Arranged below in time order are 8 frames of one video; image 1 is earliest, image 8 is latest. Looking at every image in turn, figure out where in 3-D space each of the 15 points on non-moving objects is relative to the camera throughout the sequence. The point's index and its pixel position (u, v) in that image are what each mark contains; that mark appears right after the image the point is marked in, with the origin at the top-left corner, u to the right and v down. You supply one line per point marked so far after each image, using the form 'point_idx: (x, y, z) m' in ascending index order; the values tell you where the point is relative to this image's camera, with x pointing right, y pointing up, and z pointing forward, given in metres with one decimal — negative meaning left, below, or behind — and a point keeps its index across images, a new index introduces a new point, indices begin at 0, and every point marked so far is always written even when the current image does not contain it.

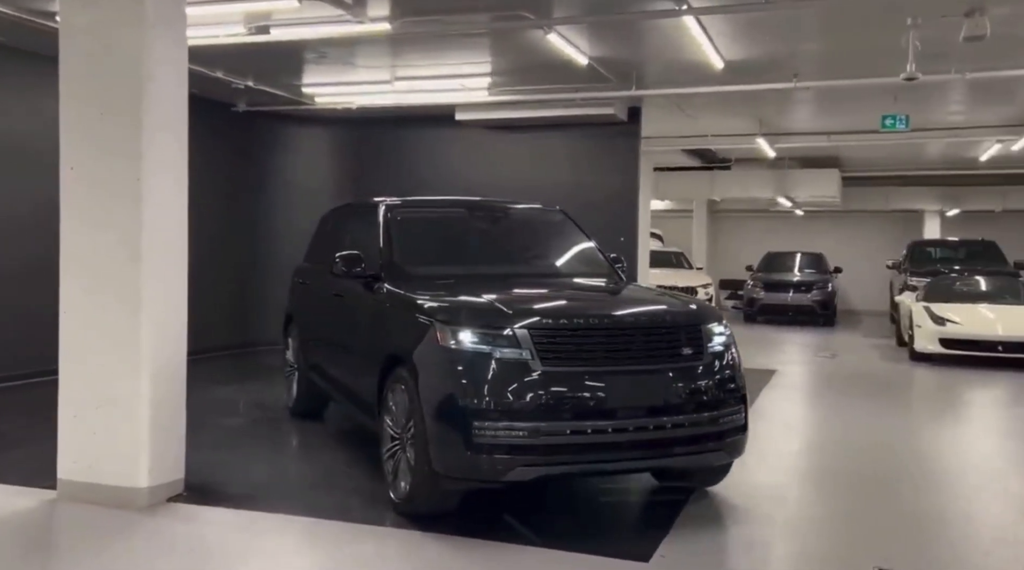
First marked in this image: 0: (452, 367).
0: (-0.3, -0.4, +4.0) m
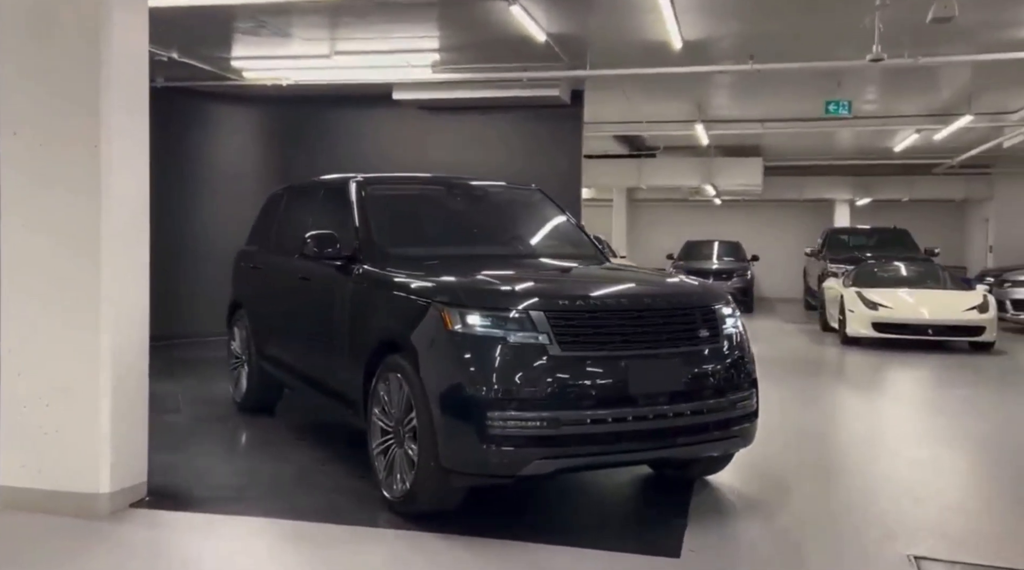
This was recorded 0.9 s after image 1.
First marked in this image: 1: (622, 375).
0: (-0.2, -0.3, +3.7) m
1: (+0.4, -0.4, +3.6) m
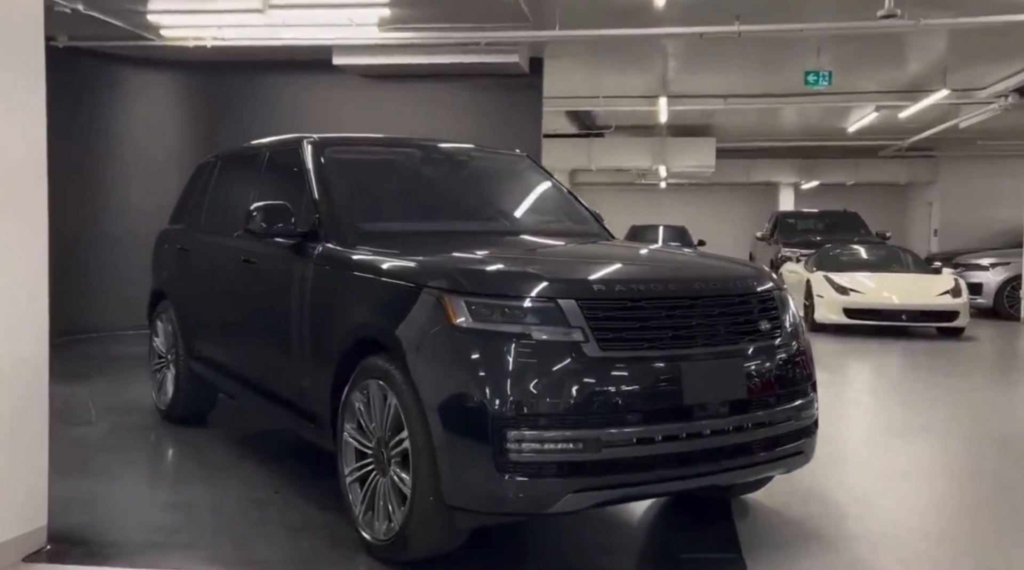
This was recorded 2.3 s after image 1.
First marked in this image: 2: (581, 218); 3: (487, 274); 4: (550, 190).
0: (-0.2, -0.2, +2.8) m
1: (+0.5, -0.3, +2.9) m
2: (+0.4, +0.4, +4.5) m
3: (-0.1, 0.0, +2.9) m
4: (+0.2, +0.5, +4.7) m
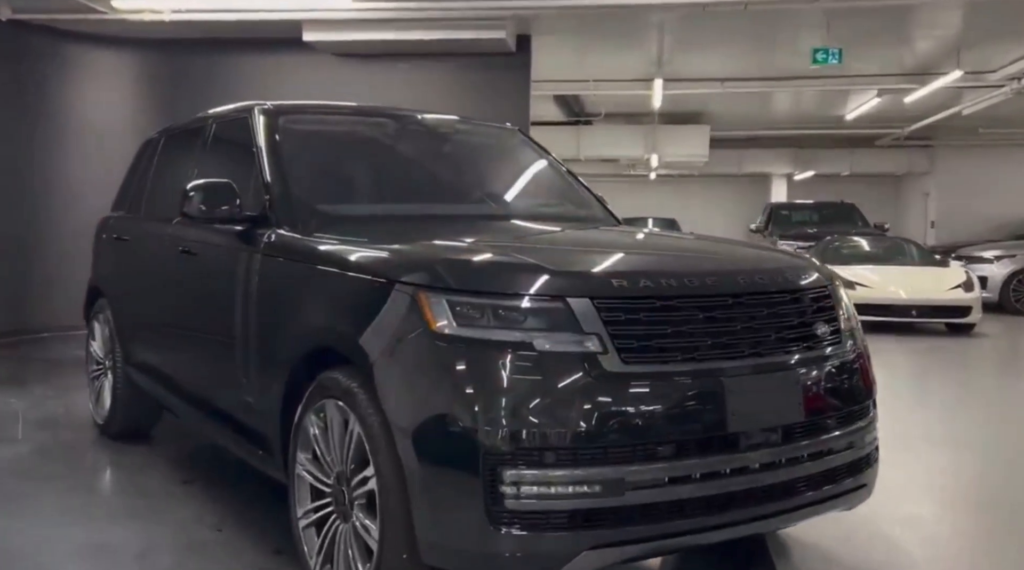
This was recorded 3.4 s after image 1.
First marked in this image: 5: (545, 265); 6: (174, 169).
0: (-0.2, -0.2, +2.2) m
1: (+0.5, -0.3, +2.2) m
2: (+0.3, +0.4, +3.9) m
3: (-0.1, 0.0, +2.3) m
4: (+0.2, +0.6, +4.1) m
5: (+0.1, +0.1, +2.3) m
6: (-1.6, +0.6, +4.1) m
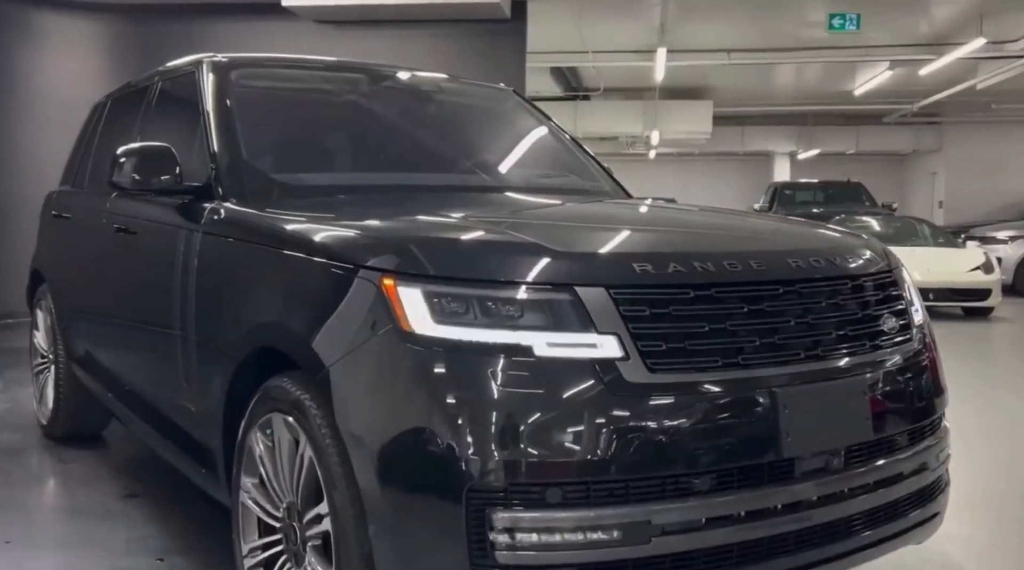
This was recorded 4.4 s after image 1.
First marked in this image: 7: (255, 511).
0: (-0.2, -0.2, +1.7) m
1: (+0.5, -0.3, +1.7) m
2: (+0.3, +0.4, +3.4) m
3: (-0.1, +0.1, +1.8) m
4: (+0.1, +0.6, +3.5) m
5: (+0.1, +0.1, +1.8) m
6: (-1.6, +0.6, +3.6) m
7: (-0.6, -0.5, +2.1) m
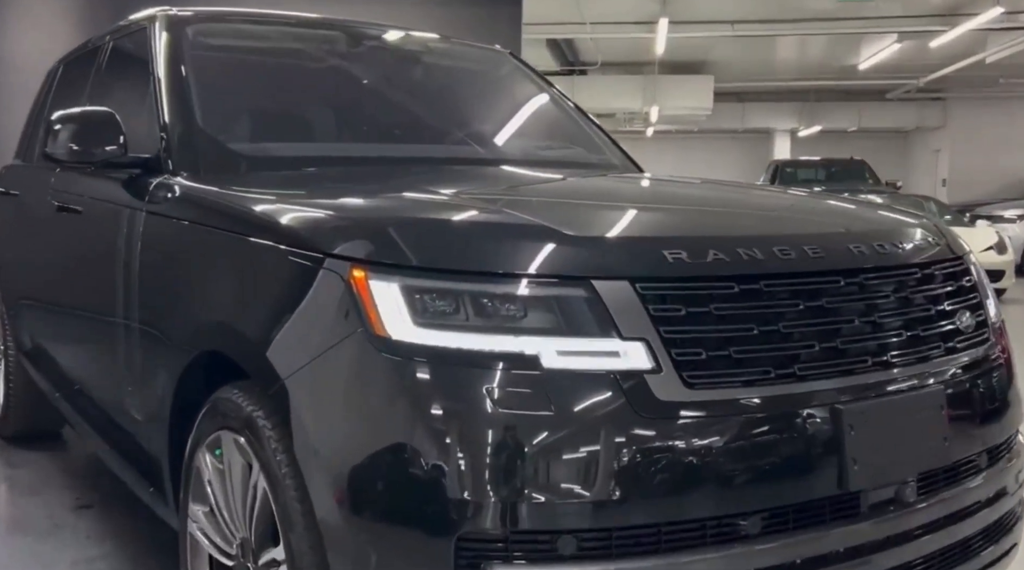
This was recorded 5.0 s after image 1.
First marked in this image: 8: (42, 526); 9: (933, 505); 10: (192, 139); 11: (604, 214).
0: (-0.2, -0.2, +1.3) m
1: (+0.5, -0.3, +1.4) m
2: (+0.3, +0.5, +3.0) m
3: (-0.1, +0.1, +1.5) m
4: (+0.1, +0.7, +3.2) m
5: (+0.1, +0.1, +1.5) m
6: (-1.6, +0.7, +3.2) m
7: (-0.6, -0.5, +1.8) m
8: (-1.5, -0.8, +2.8) m
9: (+0.8, -0.4, +1.6) m
10: (-0.8, +0.4, +2.3) m
11: (+0.2, +0.1, +1.7) m
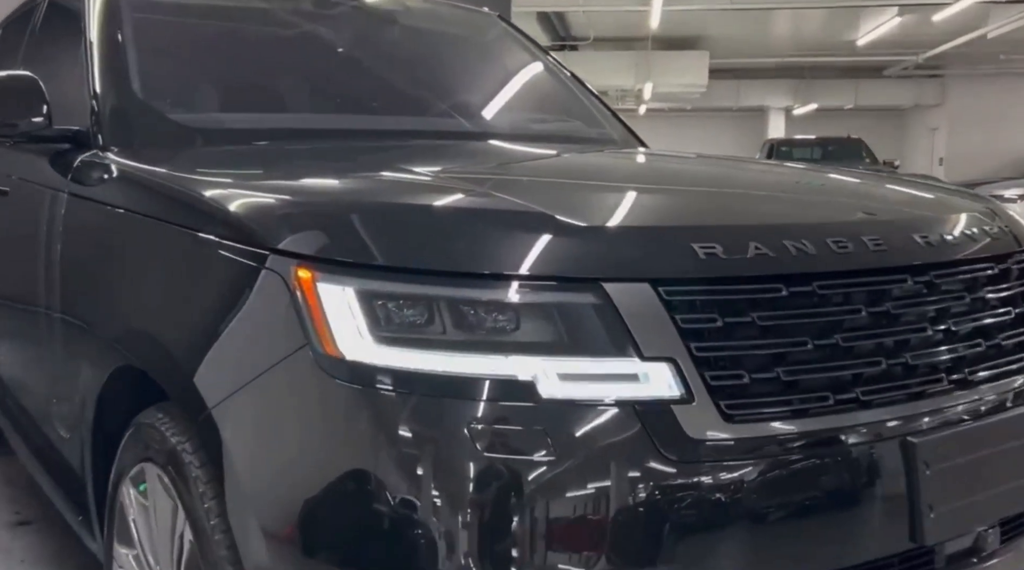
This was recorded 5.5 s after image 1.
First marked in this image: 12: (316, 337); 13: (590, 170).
0: (-0.2, -0.2, +1.0) m
1: (+0.5, -0.3, +1.1) m
2: (+0.3, +0.5, +2.7) m
3: (-0.1, +0.1, +1.2) m
4: (+0.1, +0.7, +2.9) m
5: (+0.1, +0.1, +1.2) m
6: (-1.7, +0.7, +2.9) m
7: (-0.6, -0.5, +1.5) m
8: (-1.5, -0.7, +2.5) m
9: (+0.8, -0.4, +1.3) m
10: (-0.9, +0.4, +2.0) m
11: (+0.2, +0.1, +1.4) m
12: (-0.3, -0.1, +1.1) m
13: (+0.2, +0.2, +1.7) m
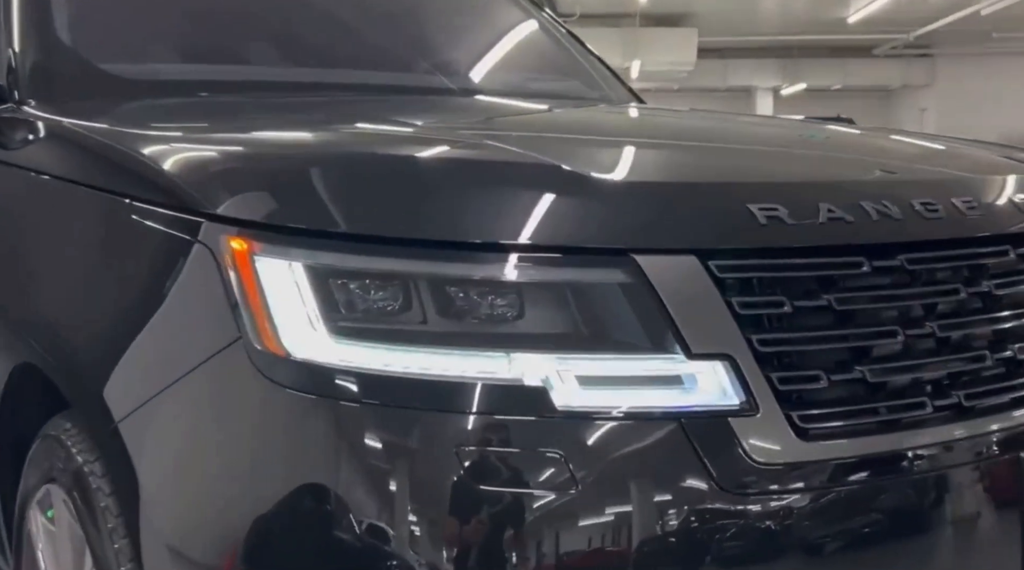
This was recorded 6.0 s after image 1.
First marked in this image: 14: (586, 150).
0: (-0.2, -0.2, +0.8) m
1: (+0.5, -0.2, +0.9) m
2: (+0.2, +0.6, +2.5) m
3: (-0.1, +0.1, +0.9) m
4: (+0.1, +0.8, +2.6) m
5: (+0.1, +0.1, +0.9) m
6: (-1.7, +0.8, +2.6) m
7: (-0.6, -0.5, +1.2) m
8: (-1.6, -0.7, +2.2) m
9: (+0.8, -0.4, +1.1) m
10: (-0.9, +0.4, +1.7) m
11: (+0.2, +0.2, +1.1) m
12: (-0.3, -0.1, +0.8) m
13: (+0.2, +0.3, +1.4) m
14: (+0.1, +0.2, +1.1) m
